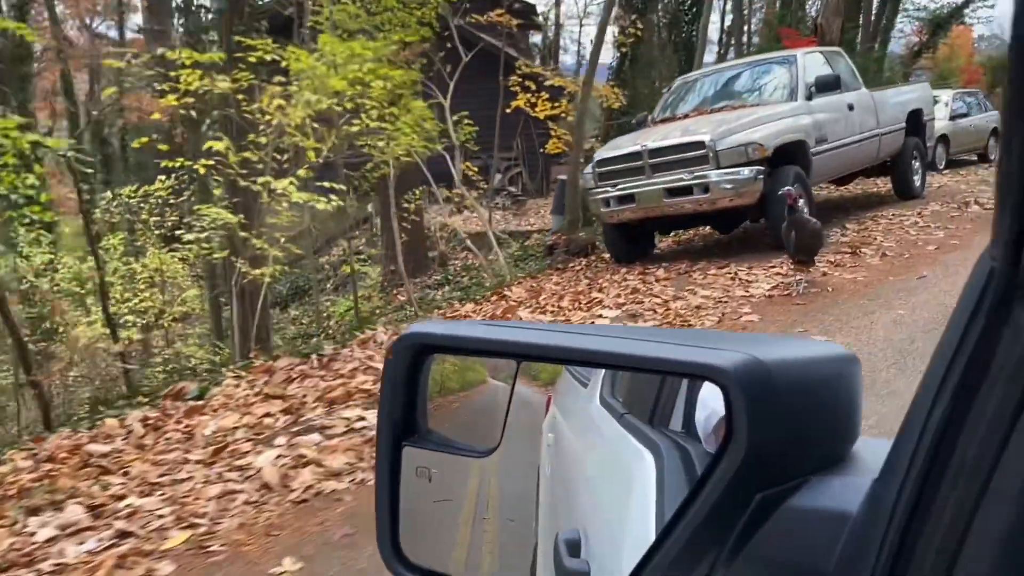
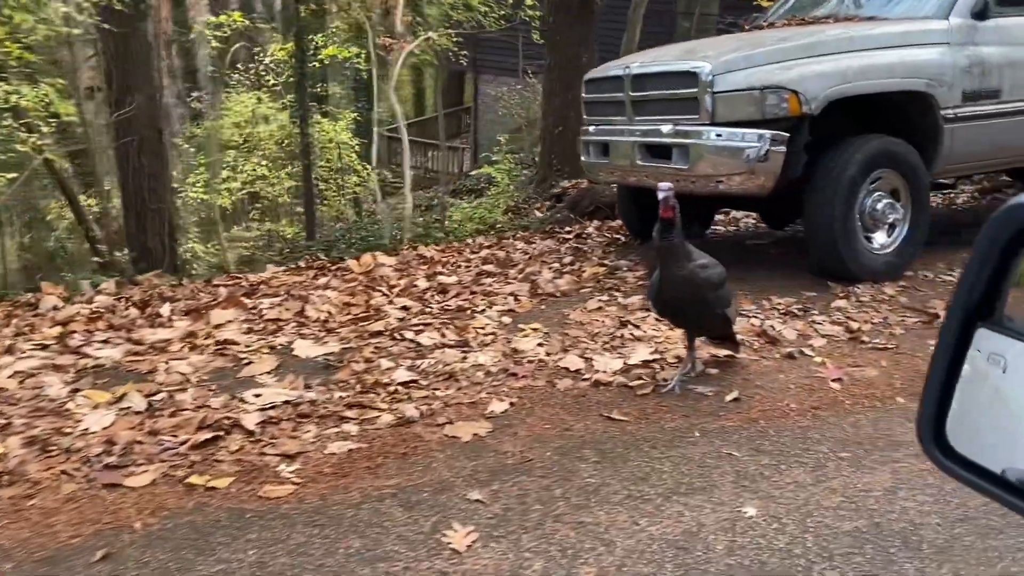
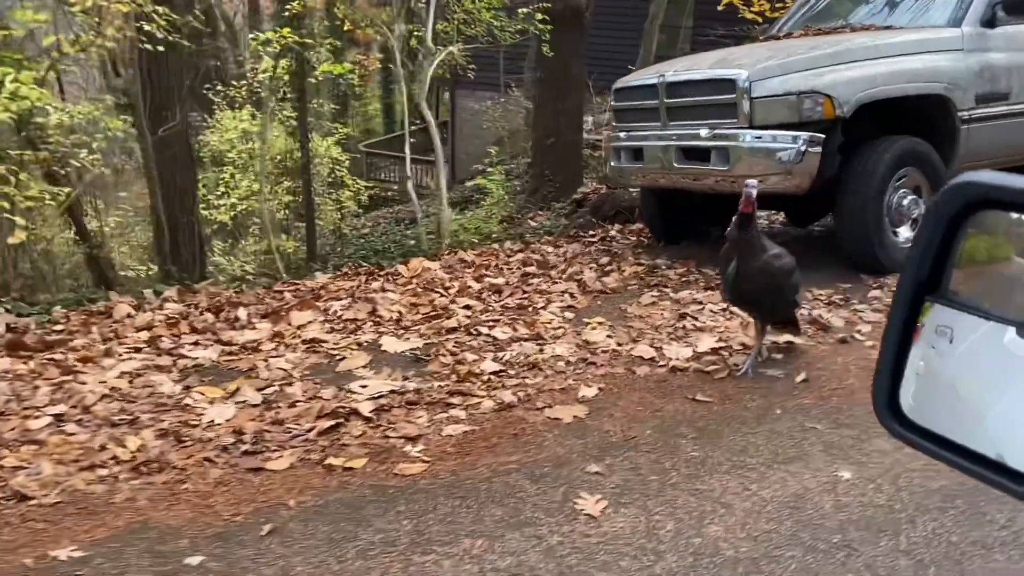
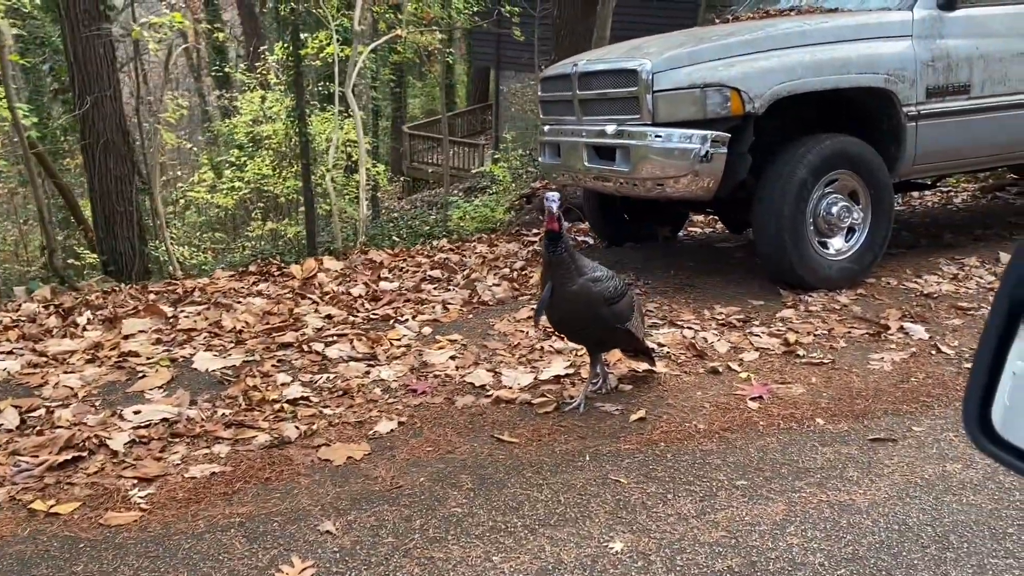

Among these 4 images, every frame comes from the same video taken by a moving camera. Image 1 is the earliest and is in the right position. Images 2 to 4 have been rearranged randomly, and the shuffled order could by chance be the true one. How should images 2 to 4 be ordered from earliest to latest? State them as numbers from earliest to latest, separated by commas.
3, 2, 4
